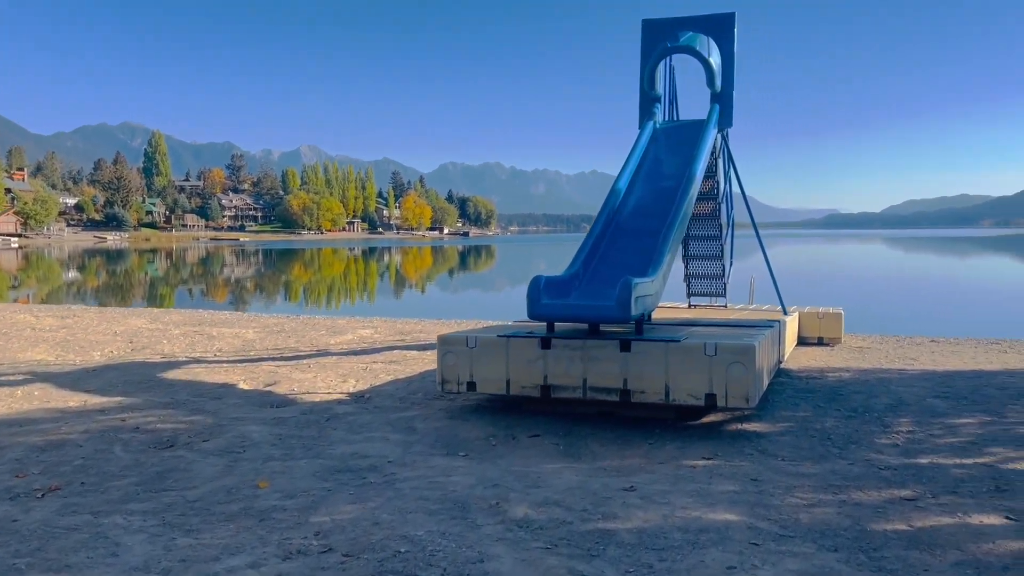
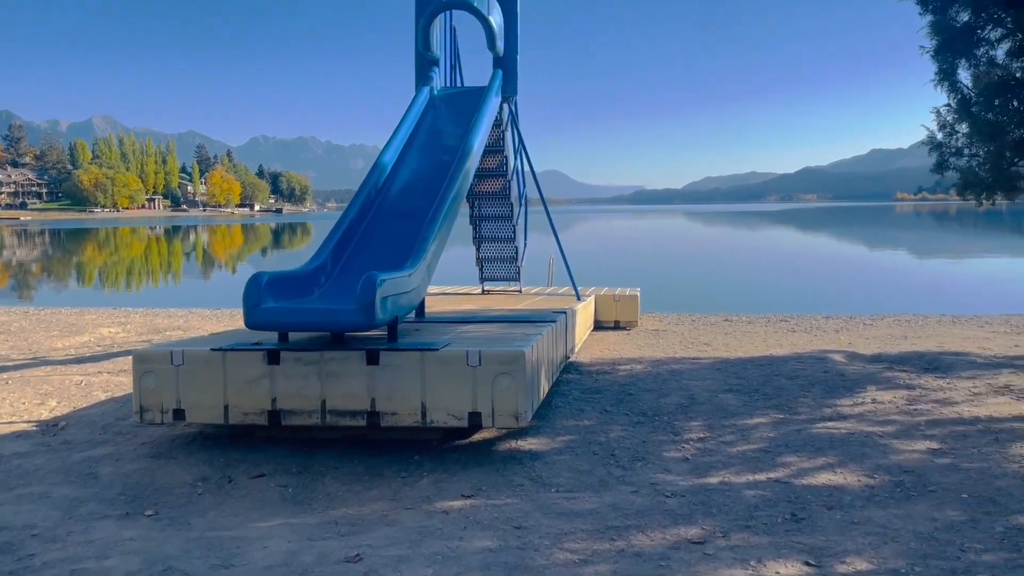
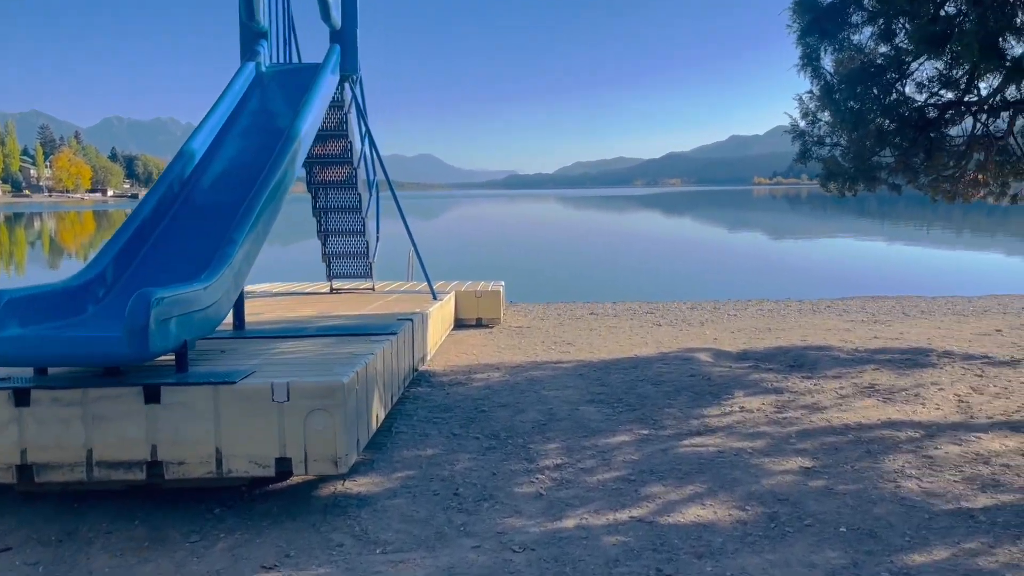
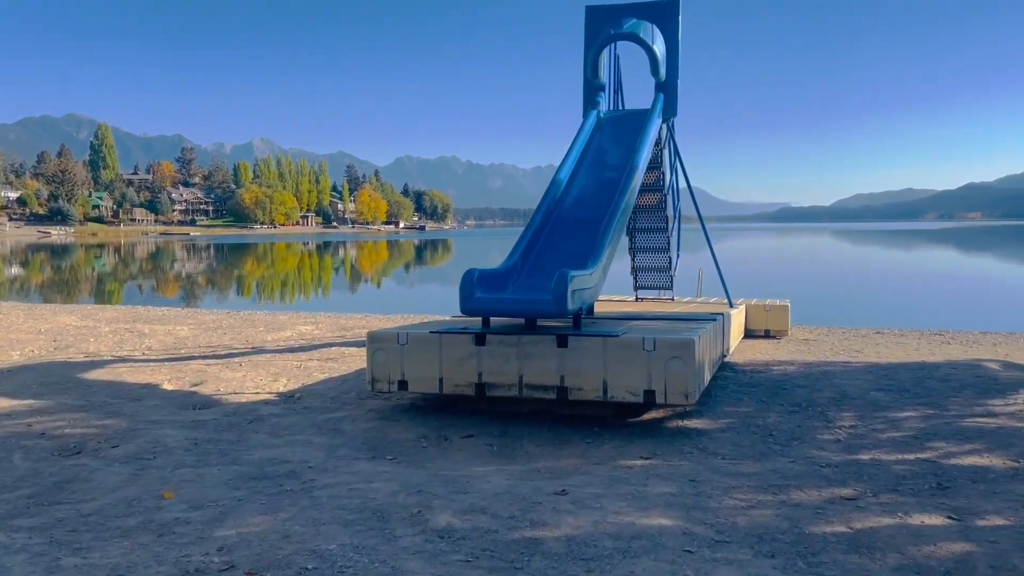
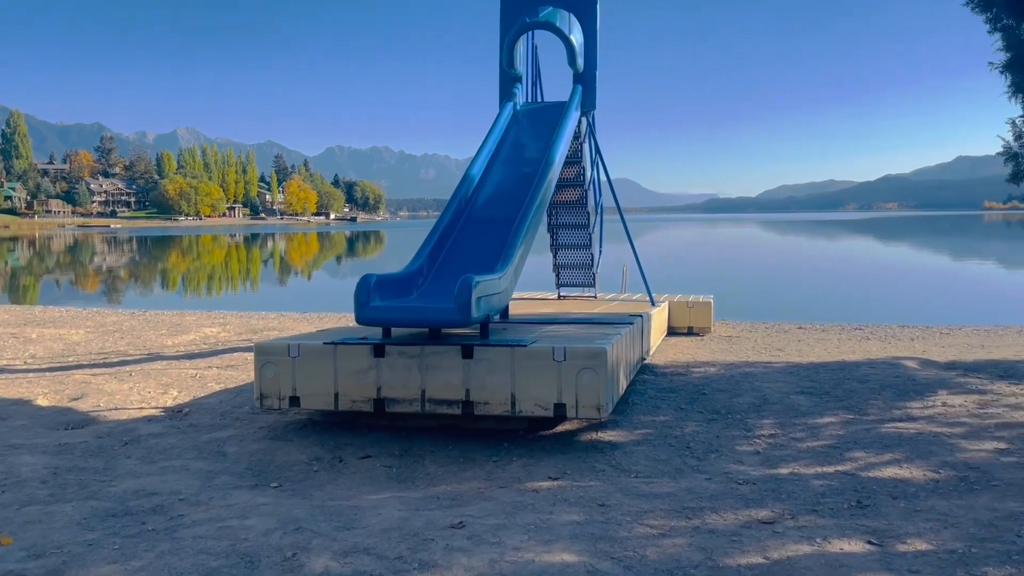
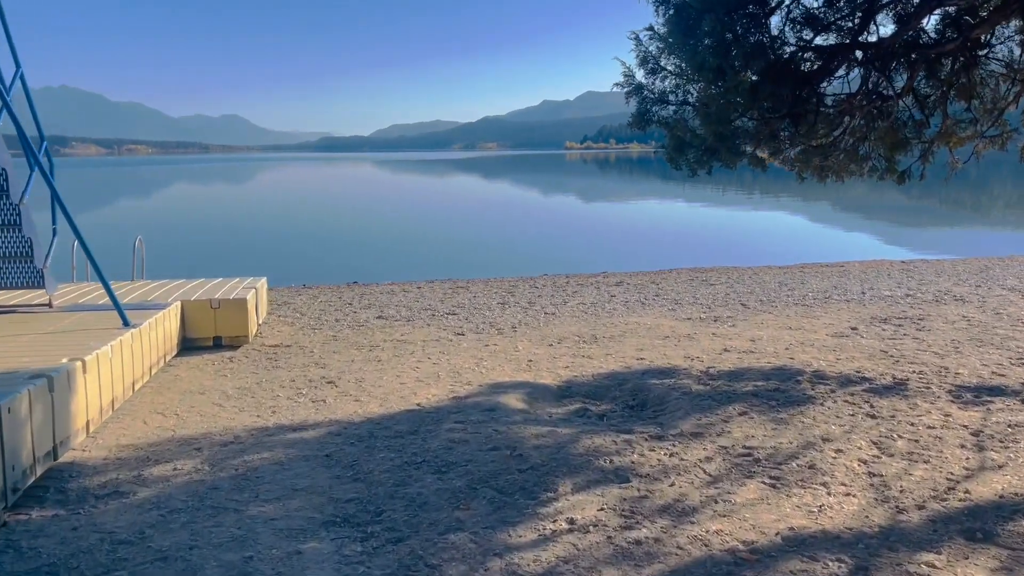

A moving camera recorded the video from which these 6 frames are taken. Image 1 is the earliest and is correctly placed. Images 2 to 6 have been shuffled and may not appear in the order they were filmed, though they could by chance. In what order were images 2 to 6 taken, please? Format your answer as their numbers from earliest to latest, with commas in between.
4, 5, 2, 3, 6
